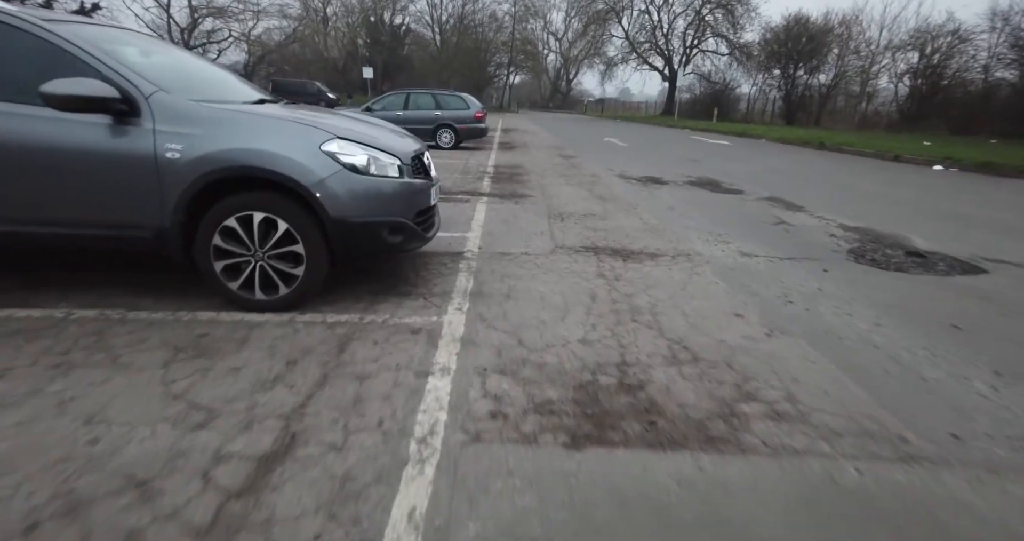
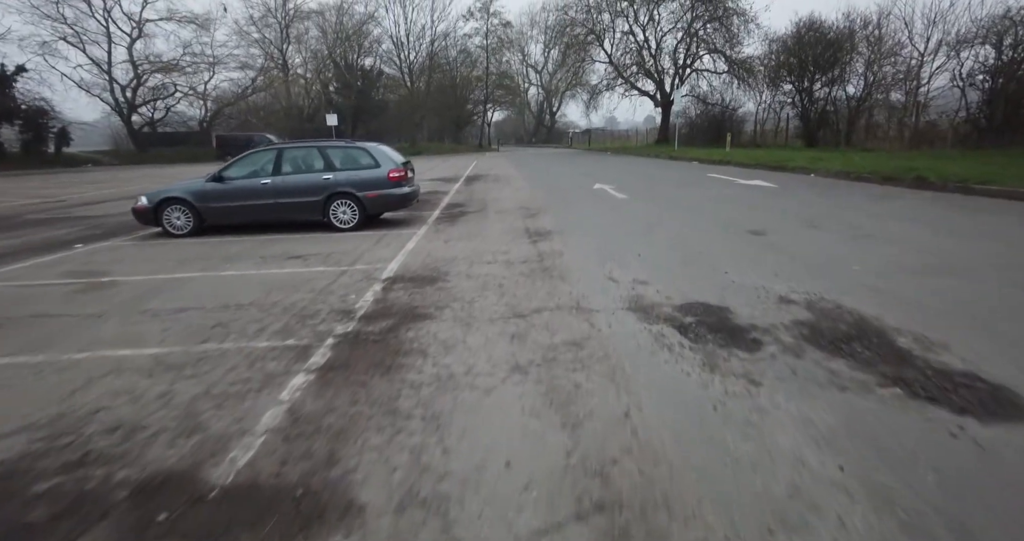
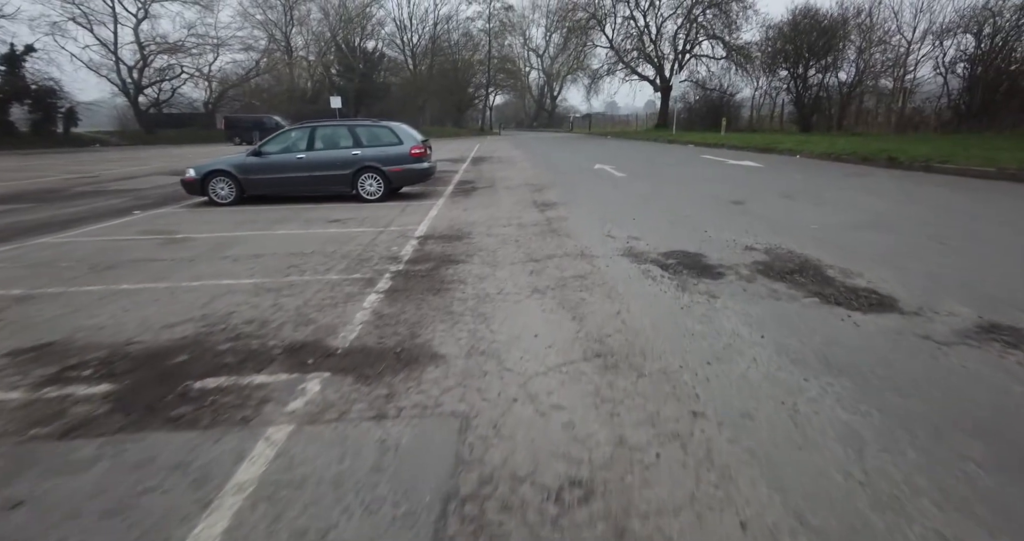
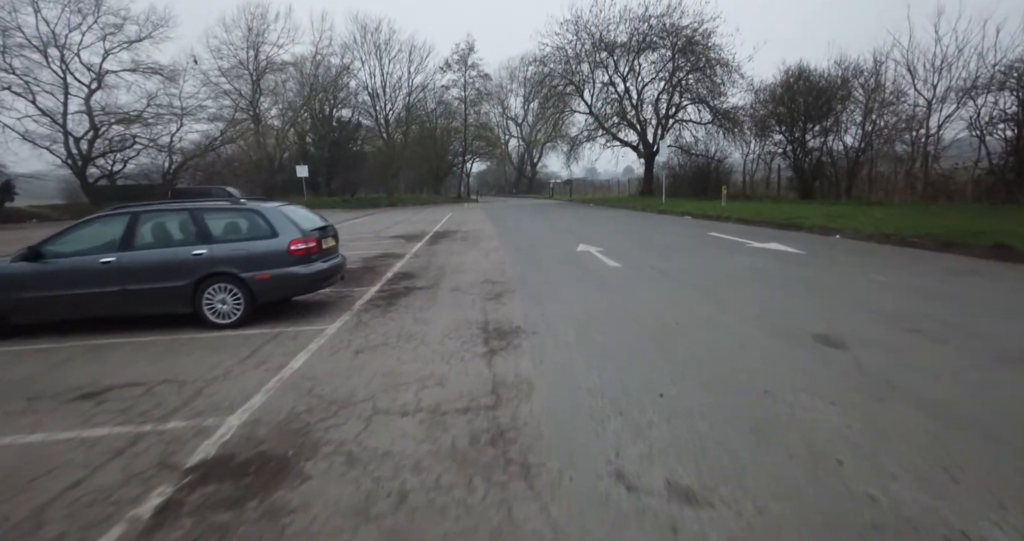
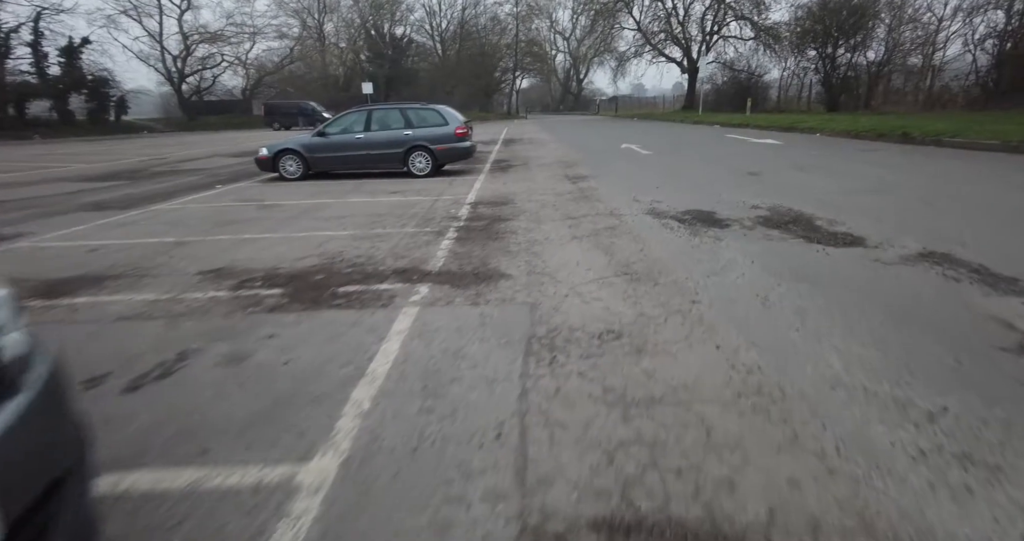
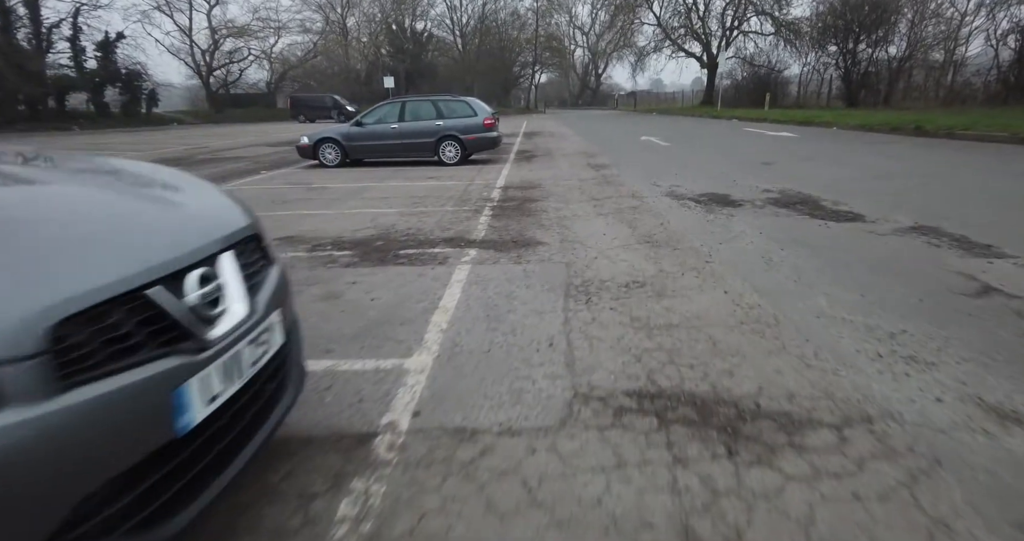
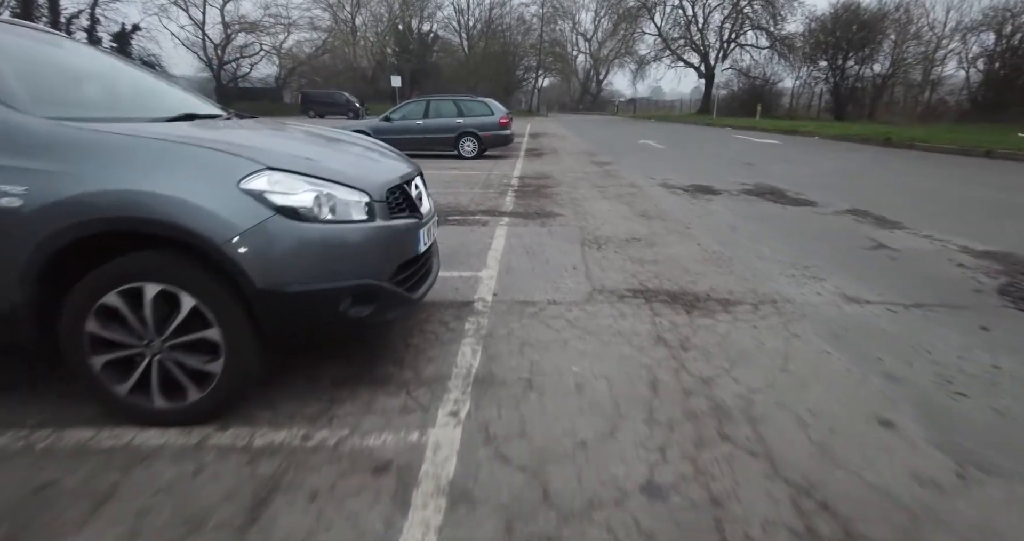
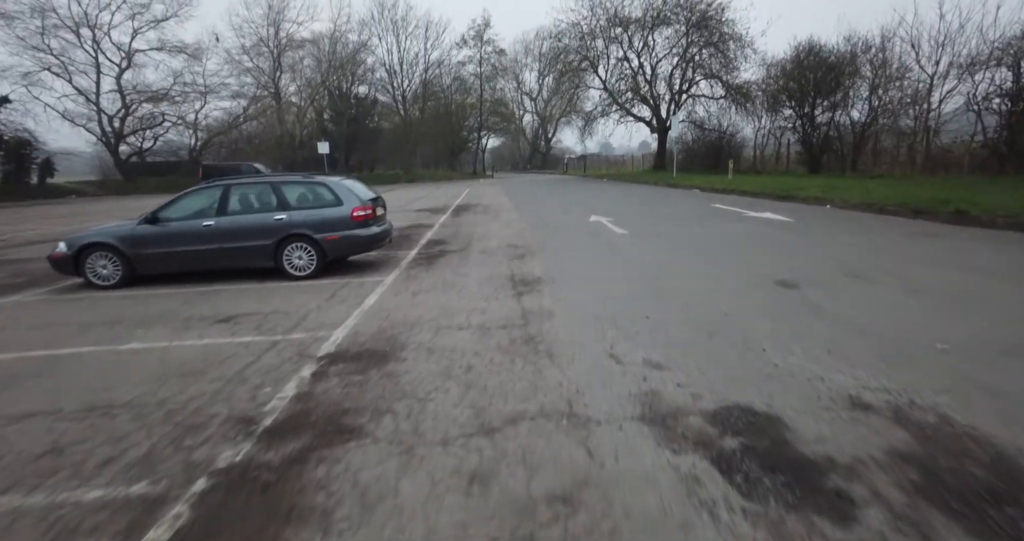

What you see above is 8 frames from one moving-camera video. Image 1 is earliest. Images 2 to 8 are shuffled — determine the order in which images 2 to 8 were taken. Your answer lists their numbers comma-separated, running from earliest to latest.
7, 6, 5, 3, 2, 8, 4
